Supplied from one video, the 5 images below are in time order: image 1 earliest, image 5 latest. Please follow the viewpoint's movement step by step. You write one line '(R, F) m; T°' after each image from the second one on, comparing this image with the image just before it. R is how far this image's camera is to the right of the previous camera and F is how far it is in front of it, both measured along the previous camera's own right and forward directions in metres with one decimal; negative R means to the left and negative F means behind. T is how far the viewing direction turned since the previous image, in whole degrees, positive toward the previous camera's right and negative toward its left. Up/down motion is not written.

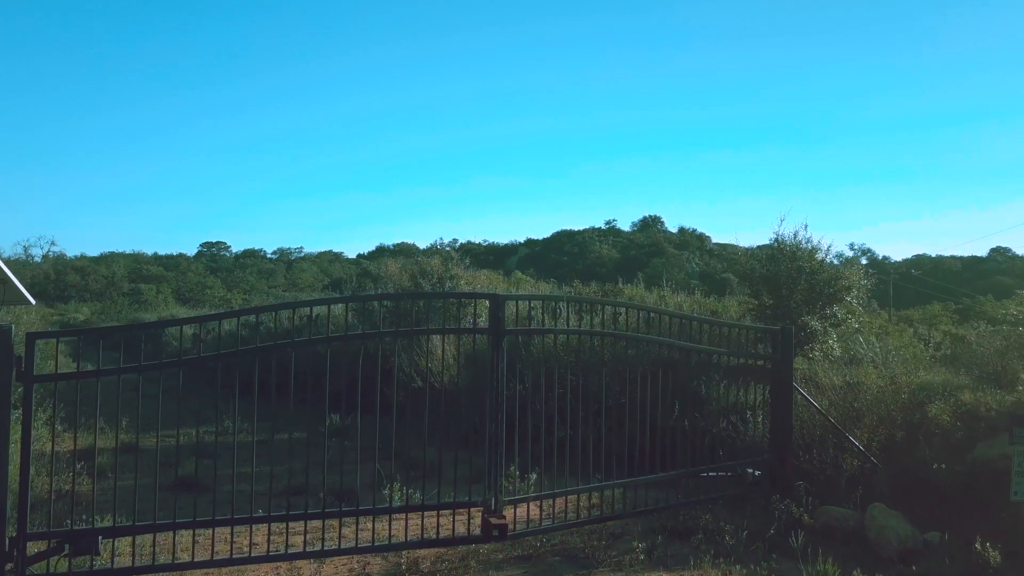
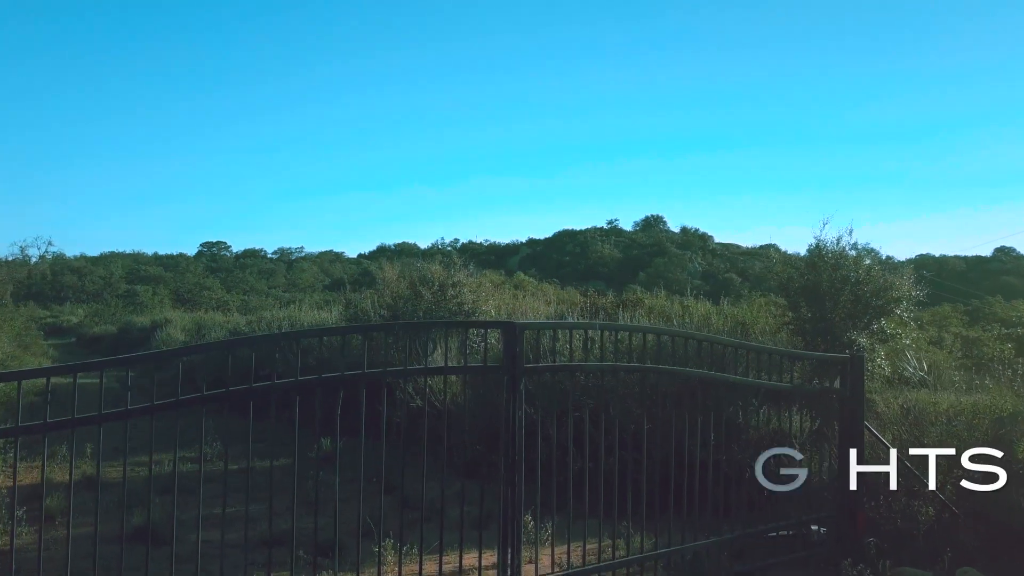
(-0.1, +1.0) m; 0°
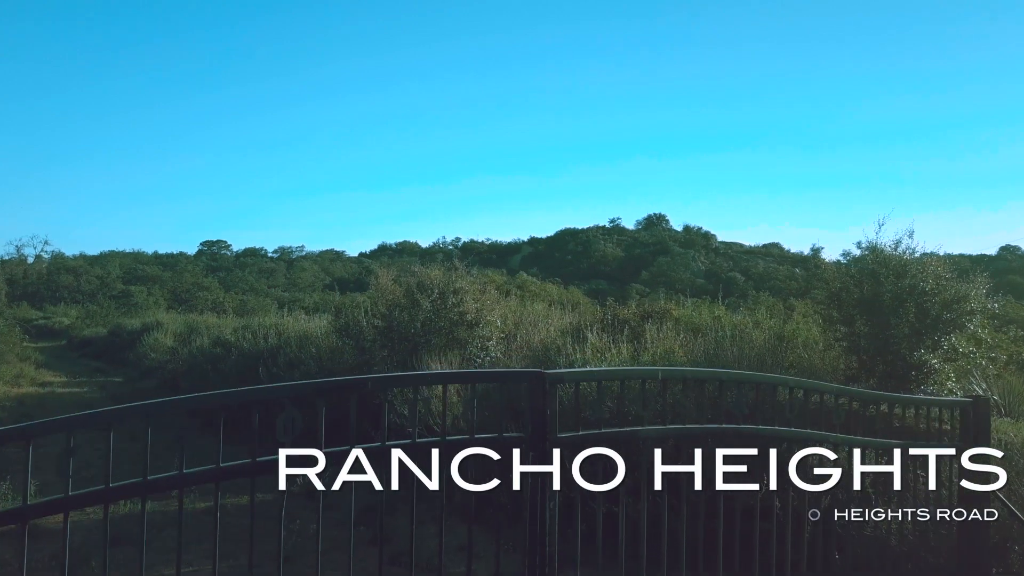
(-0.1, +1.2) m; 0°
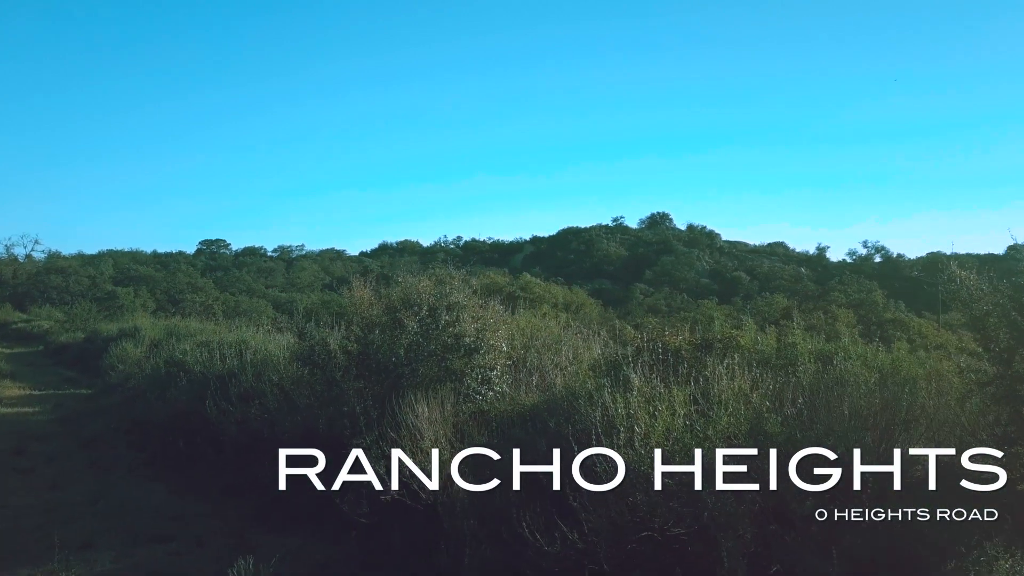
(-0.1, +2.2) m; 0°
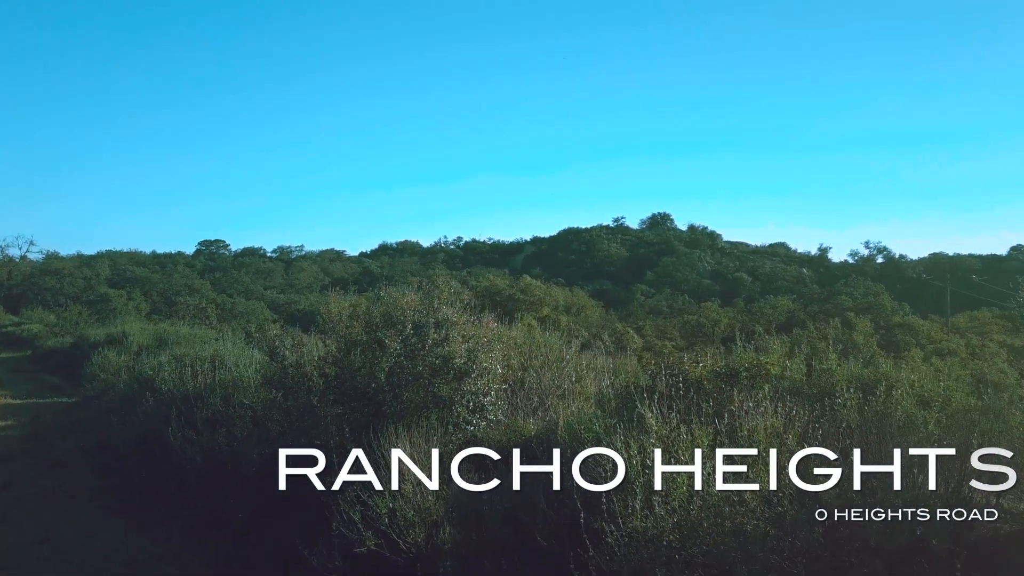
(0.0, +0.9) m; 0°
